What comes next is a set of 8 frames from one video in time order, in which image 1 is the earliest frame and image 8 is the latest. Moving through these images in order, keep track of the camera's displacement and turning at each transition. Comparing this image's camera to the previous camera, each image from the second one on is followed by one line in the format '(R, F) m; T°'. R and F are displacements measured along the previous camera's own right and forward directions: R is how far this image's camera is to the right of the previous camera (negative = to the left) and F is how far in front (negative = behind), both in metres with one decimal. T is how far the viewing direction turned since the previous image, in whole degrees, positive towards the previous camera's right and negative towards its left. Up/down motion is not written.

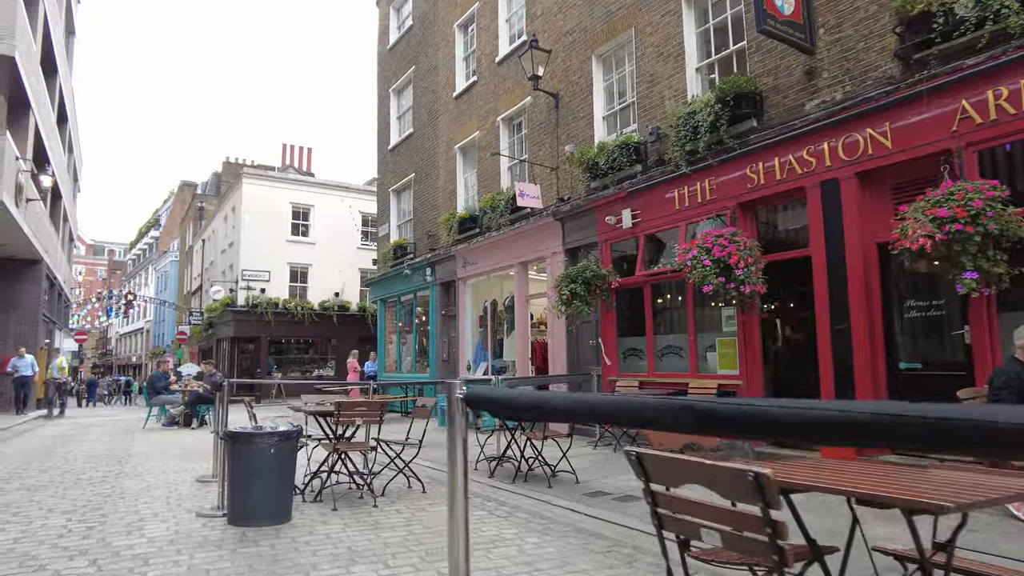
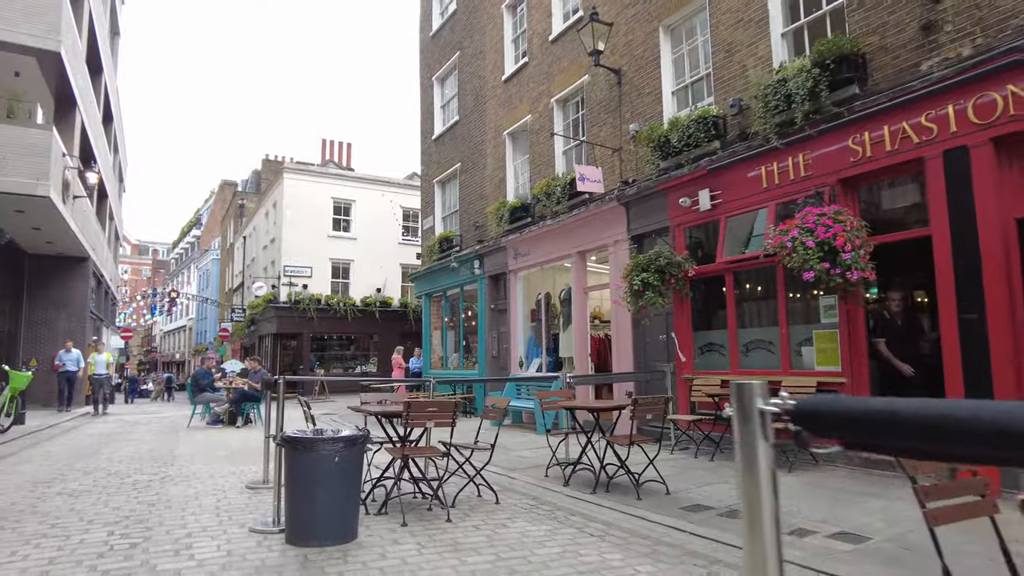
(-0.4, +0.7) m; -3°
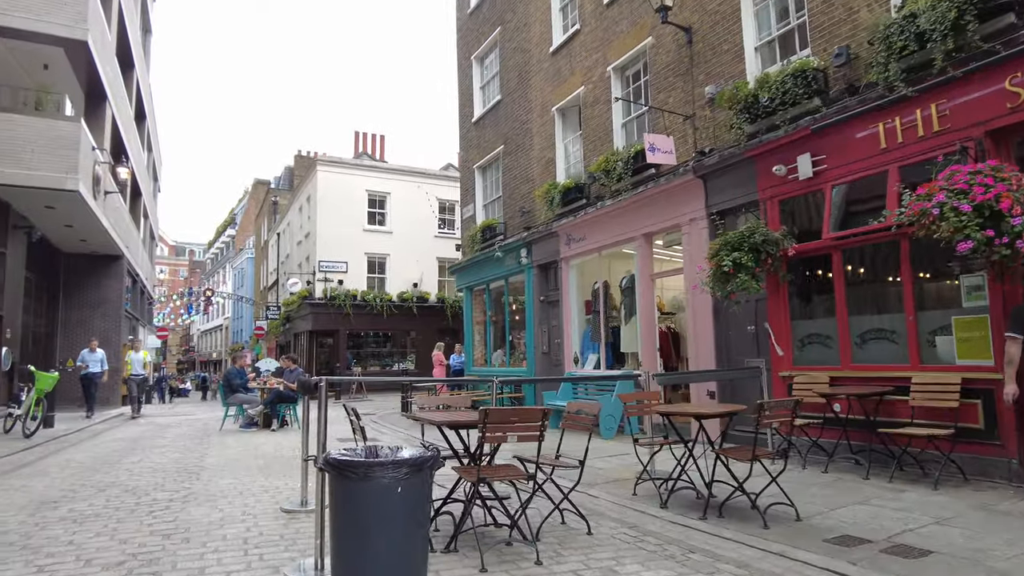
(-0.4, +1.1) m; -3°
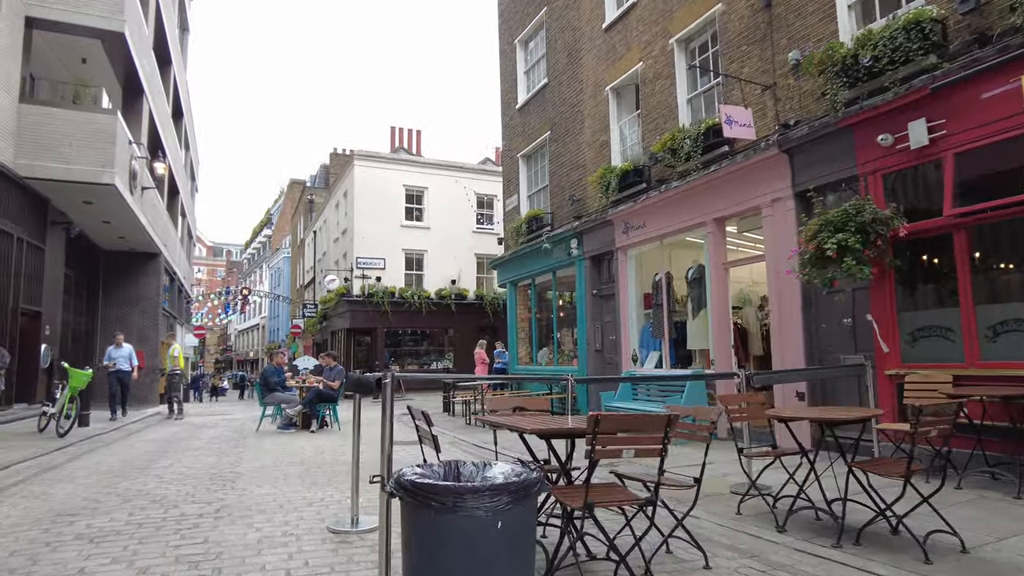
(-0.4, +0.8) m; -3°
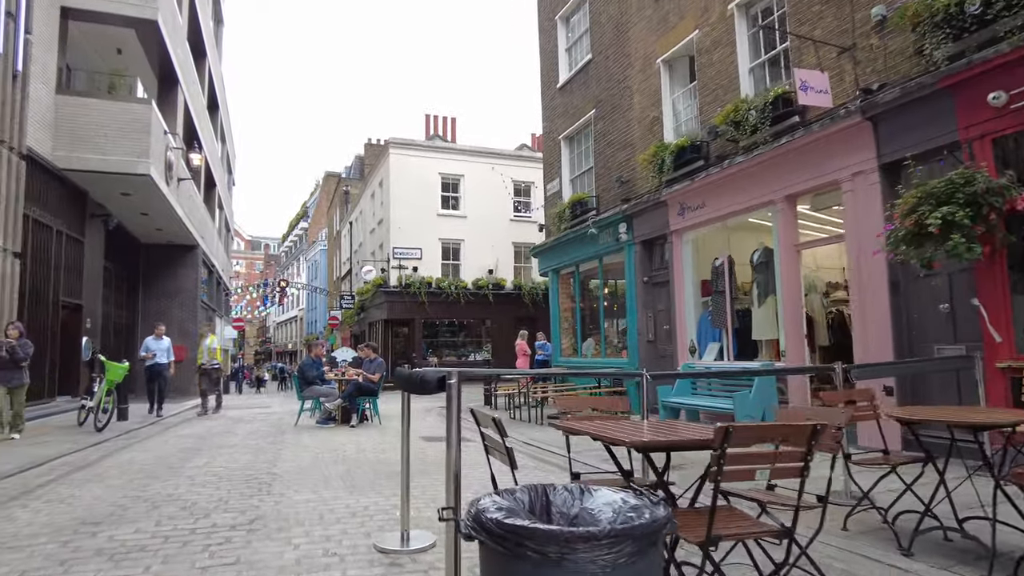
(-0.2, +0.6) m; -3°
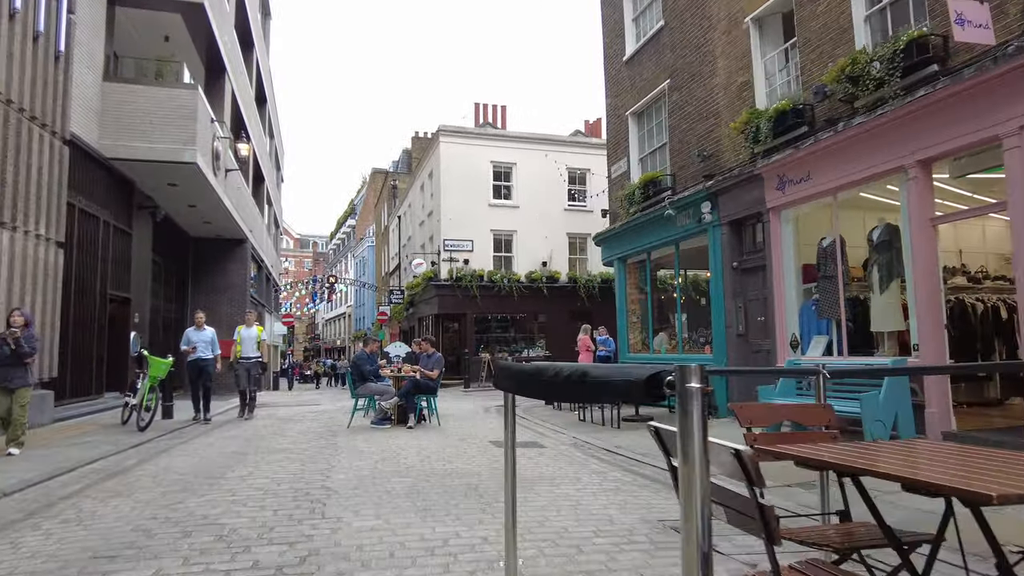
(-0.4, +1.1) m; -4°
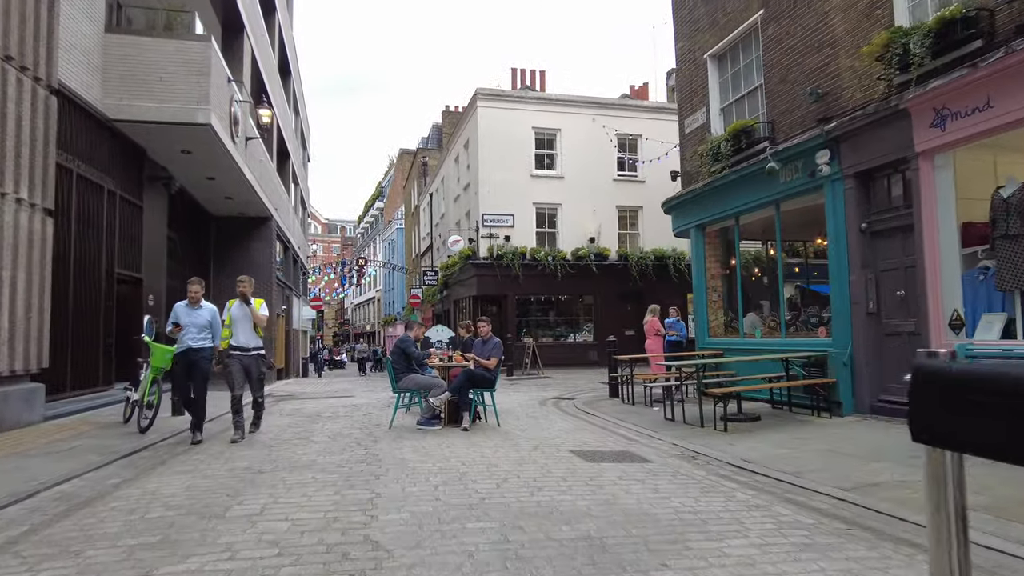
(-0.6, +1.8) m; -2°
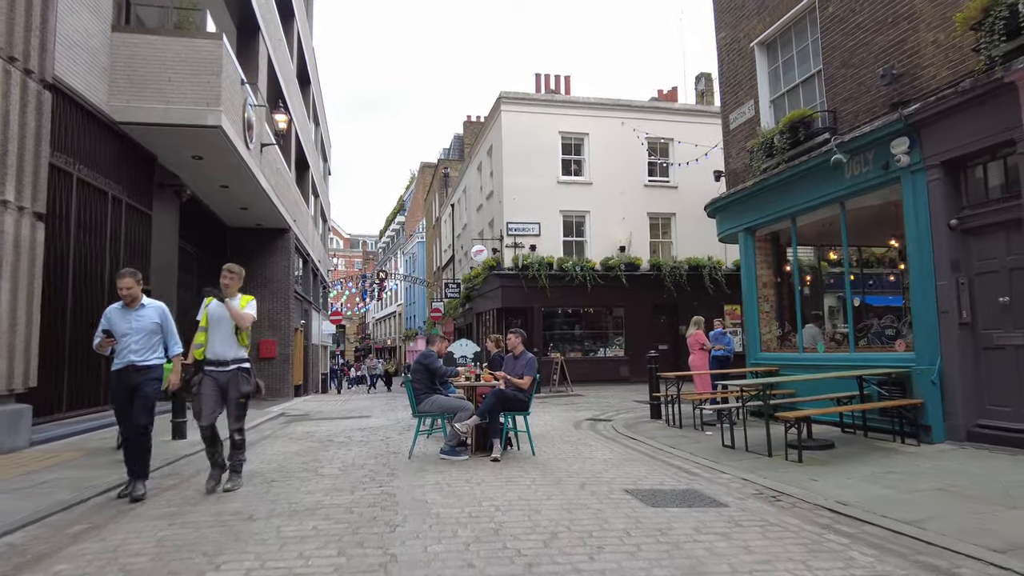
(-0.2, +1.0) m; -2°
